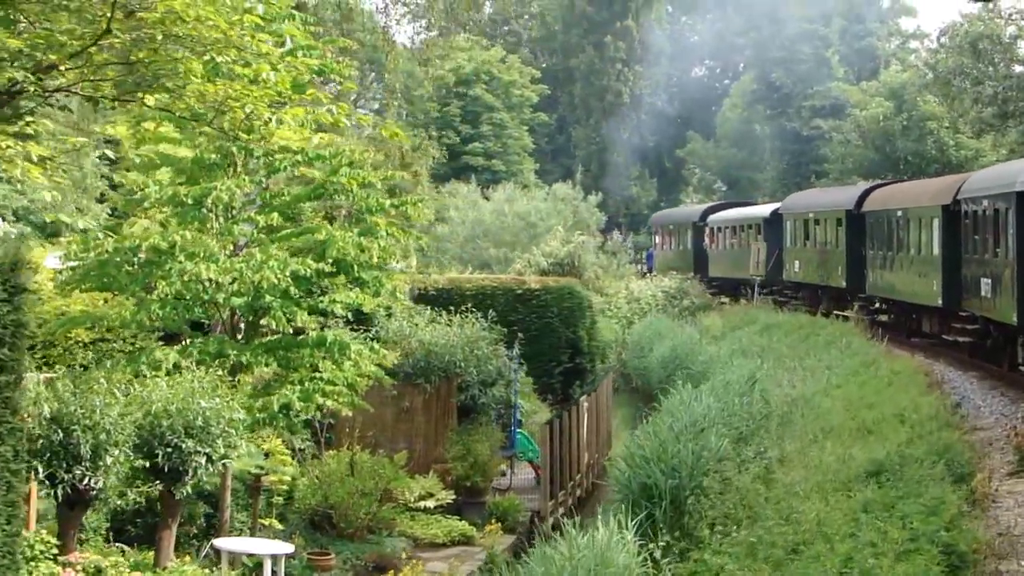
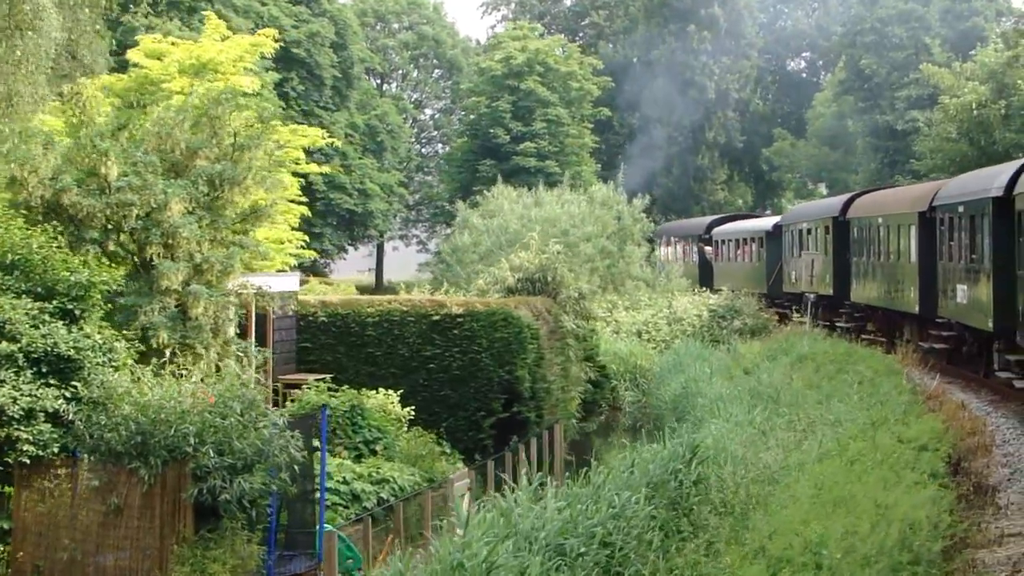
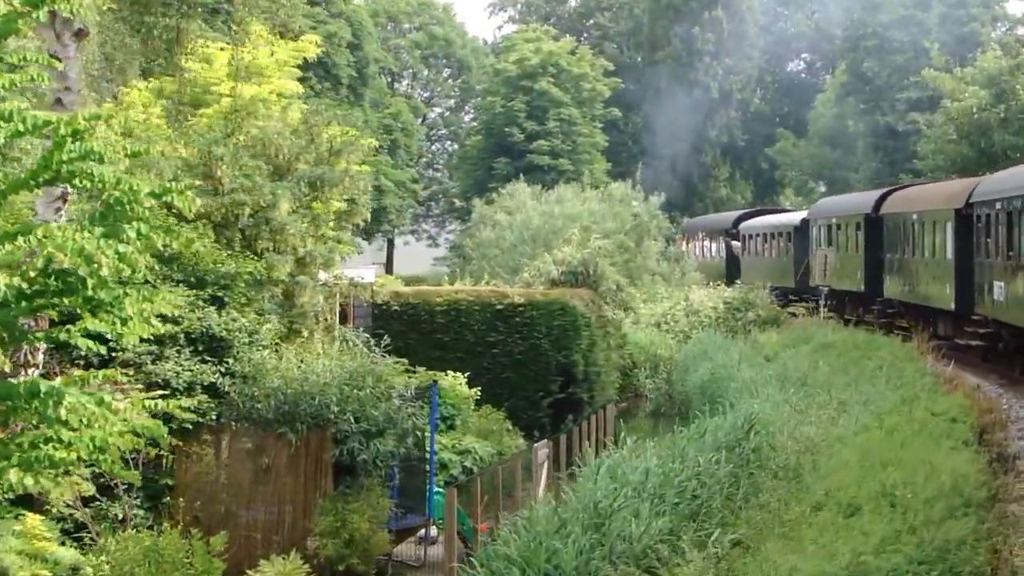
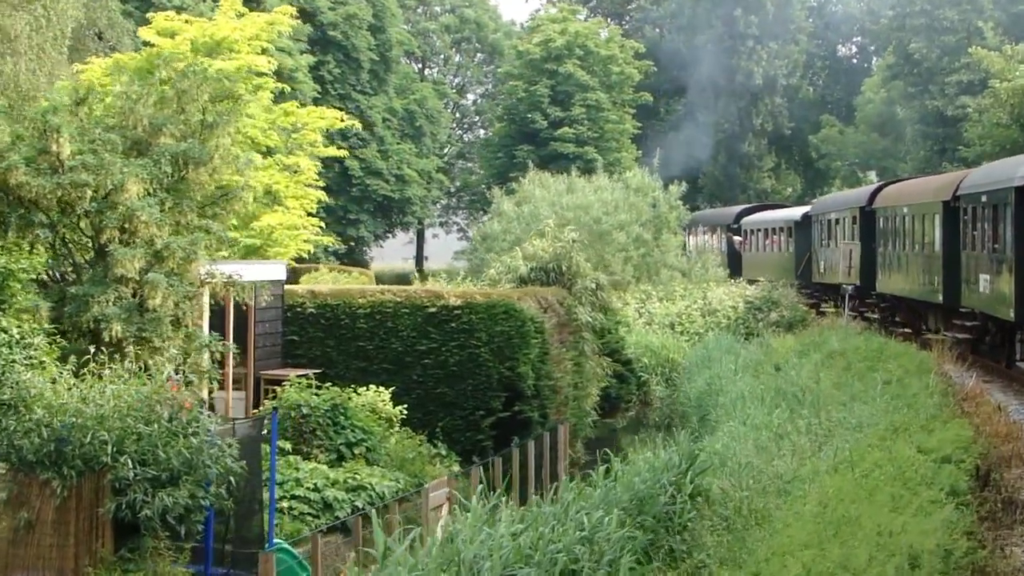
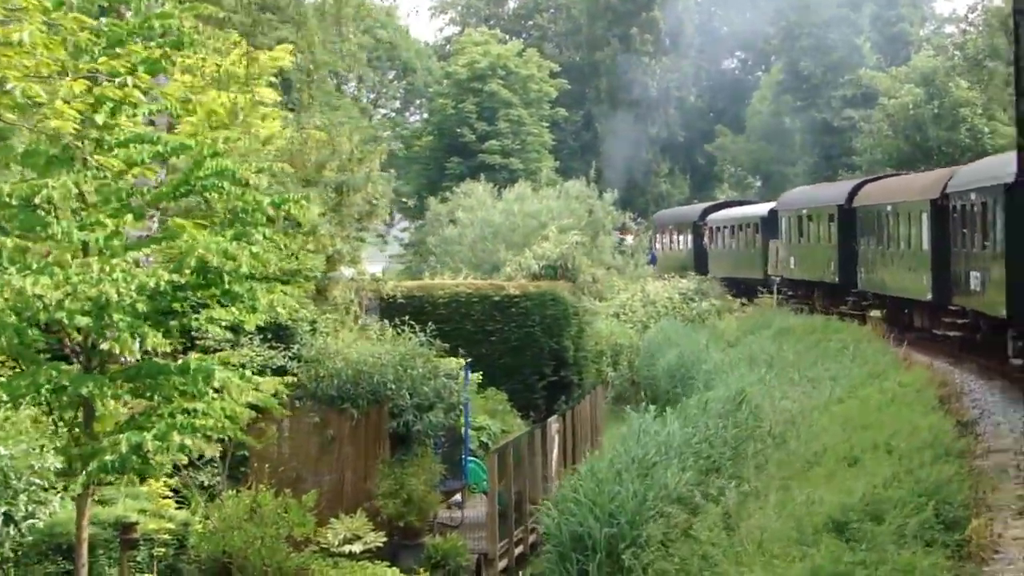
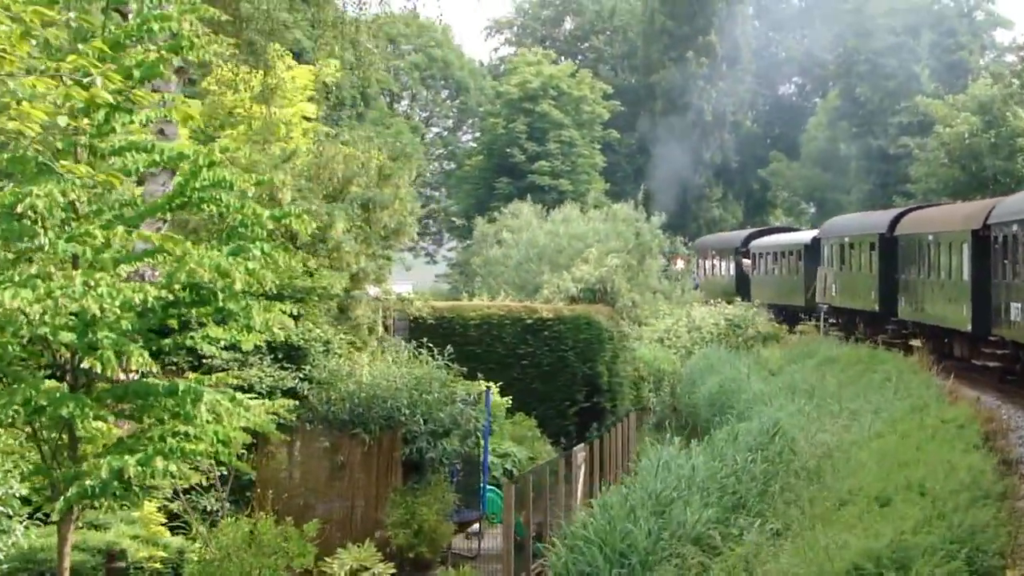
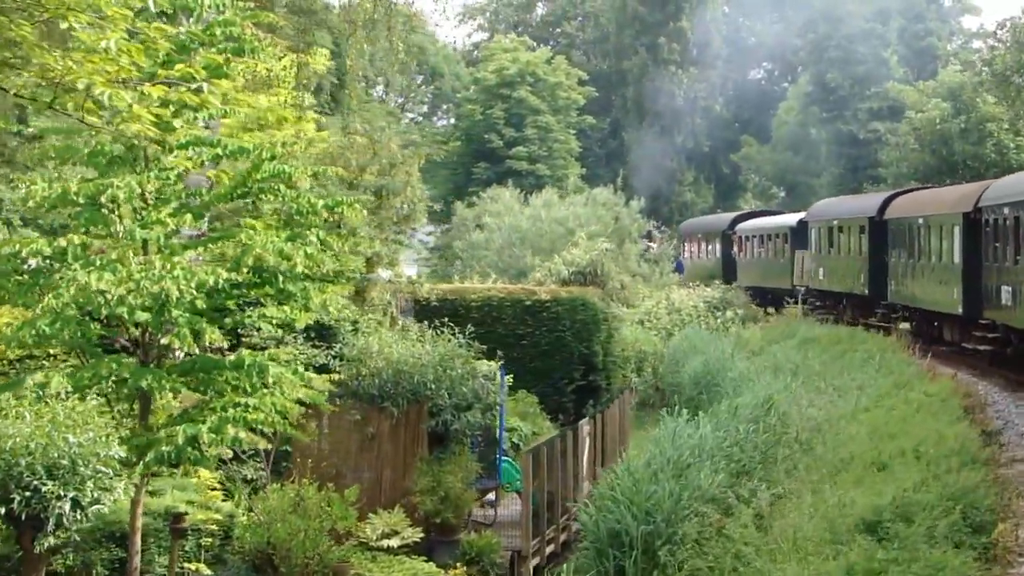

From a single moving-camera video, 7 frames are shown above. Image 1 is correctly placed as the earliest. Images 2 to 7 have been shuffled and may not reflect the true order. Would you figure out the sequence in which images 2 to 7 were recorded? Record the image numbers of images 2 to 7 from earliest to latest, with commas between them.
7, 5, 6, 3, 2, 4
